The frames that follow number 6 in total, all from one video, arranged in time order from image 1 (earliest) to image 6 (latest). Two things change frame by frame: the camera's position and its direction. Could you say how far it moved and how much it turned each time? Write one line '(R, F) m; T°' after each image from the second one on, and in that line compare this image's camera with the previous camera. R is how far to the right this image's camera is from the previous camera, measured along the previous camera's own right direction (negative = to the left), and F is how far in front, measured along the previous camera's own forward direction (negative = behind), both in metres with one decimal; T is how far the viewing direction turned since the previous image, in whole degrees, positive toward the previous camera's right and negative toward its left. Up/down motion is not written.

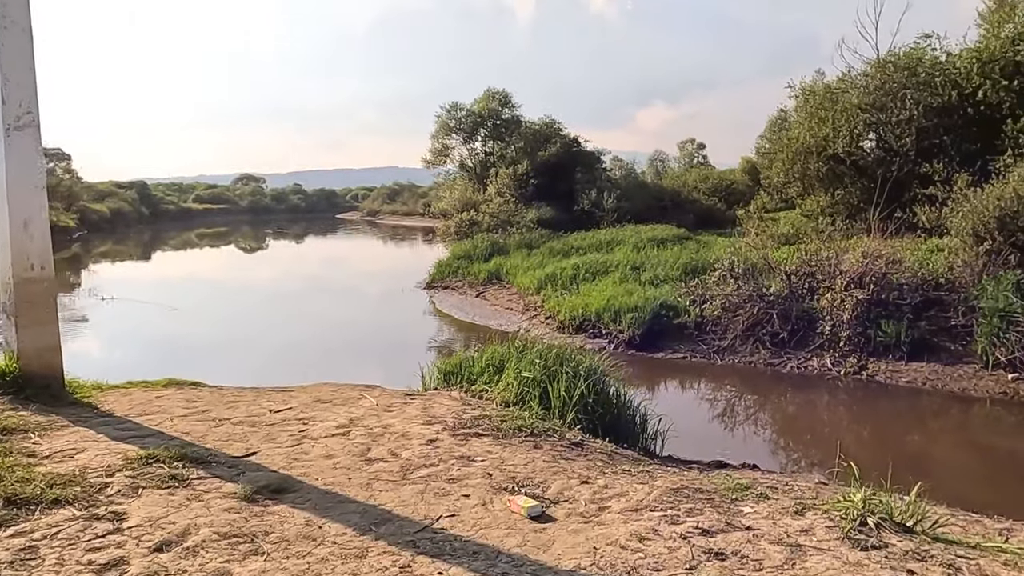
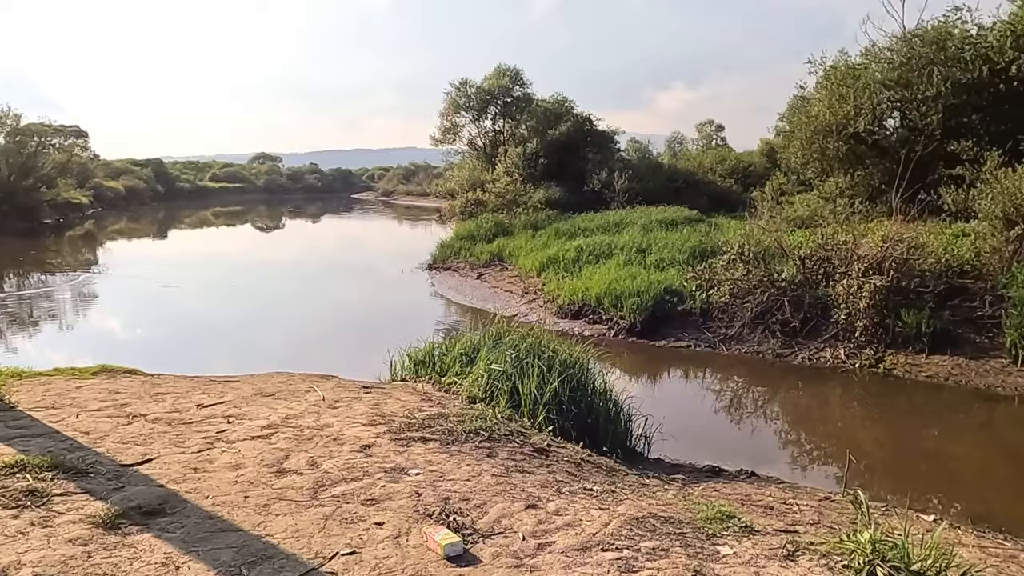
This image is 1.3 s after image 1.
(+0.4, +0.8) m; -1°
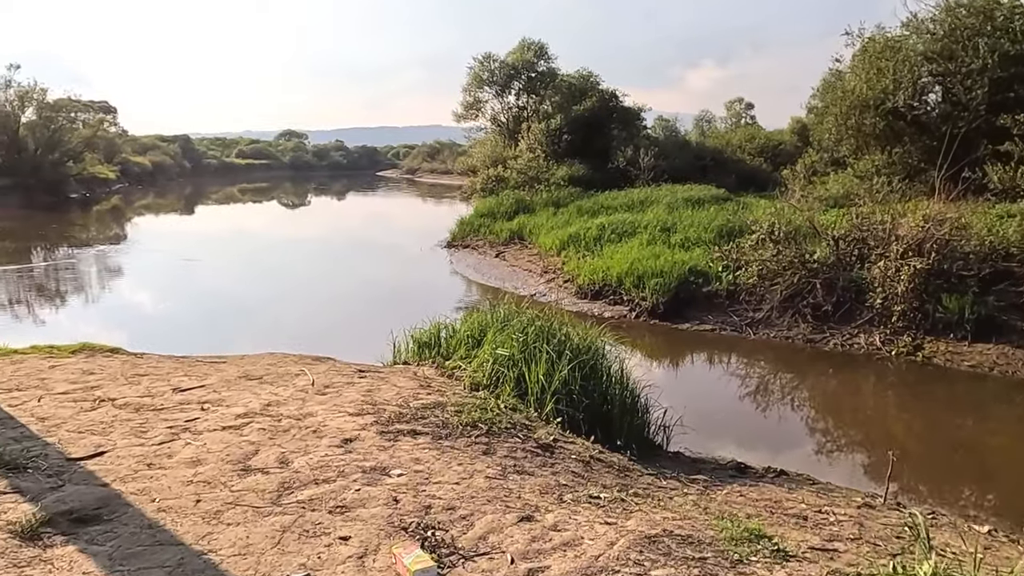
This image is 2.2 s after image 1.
(+0.1, +0.5) m; -2°
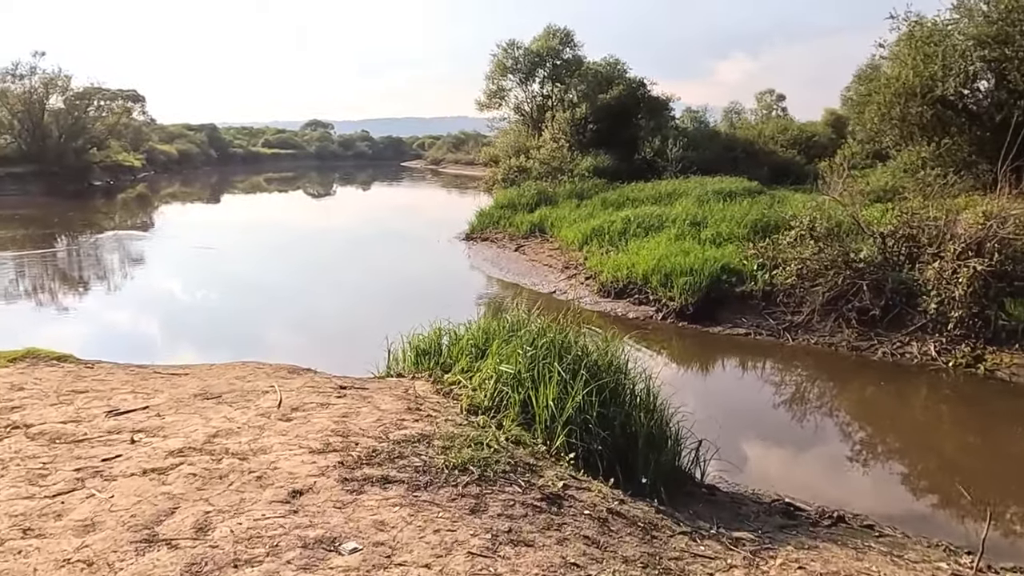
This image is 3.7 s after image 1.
(+0.1, +0.9) m; -2°
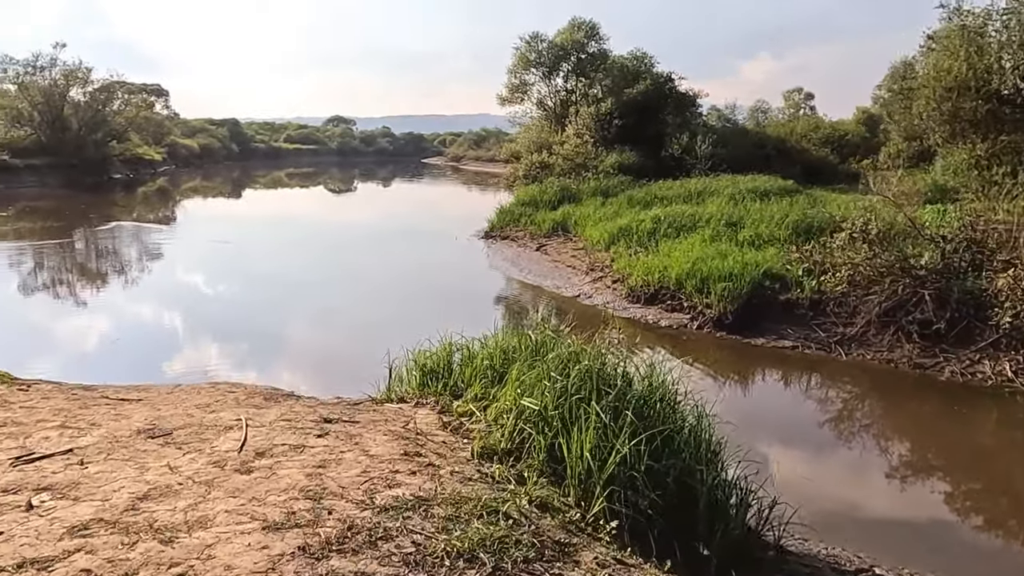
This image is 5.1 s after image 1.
(0.0, +1.0) m; -1°
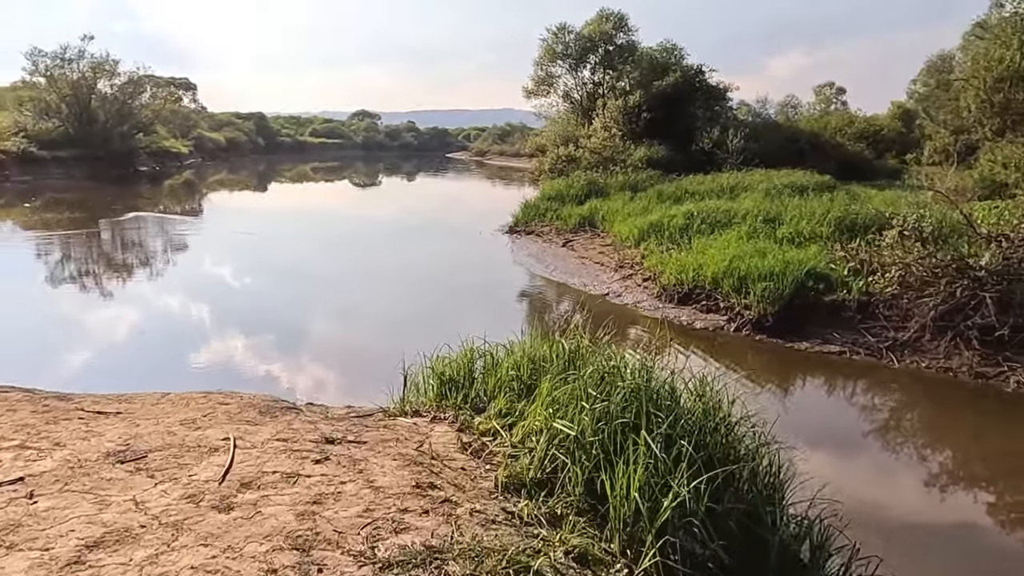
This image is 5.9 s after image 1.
(0.0, +0.6) m; -2°
